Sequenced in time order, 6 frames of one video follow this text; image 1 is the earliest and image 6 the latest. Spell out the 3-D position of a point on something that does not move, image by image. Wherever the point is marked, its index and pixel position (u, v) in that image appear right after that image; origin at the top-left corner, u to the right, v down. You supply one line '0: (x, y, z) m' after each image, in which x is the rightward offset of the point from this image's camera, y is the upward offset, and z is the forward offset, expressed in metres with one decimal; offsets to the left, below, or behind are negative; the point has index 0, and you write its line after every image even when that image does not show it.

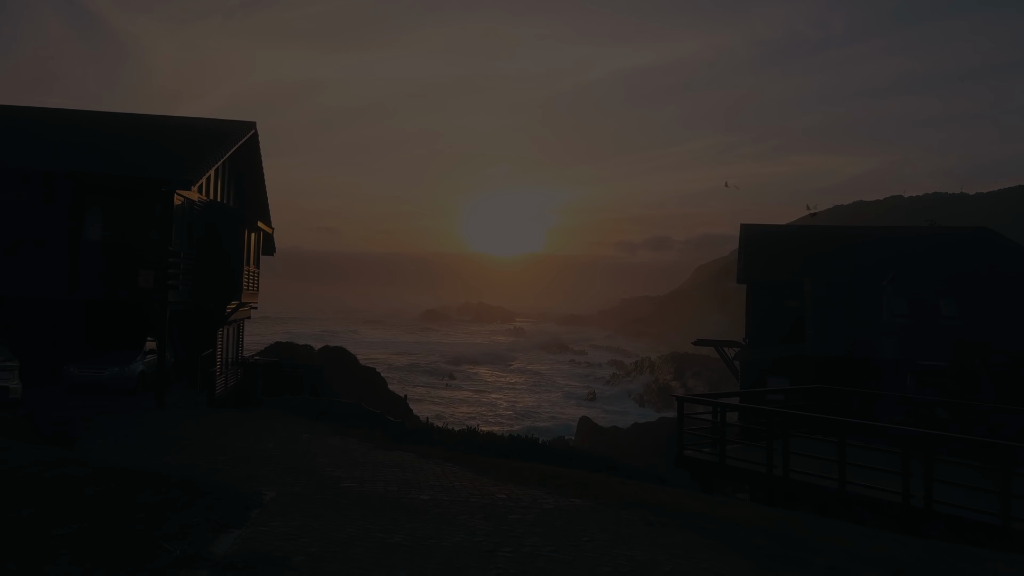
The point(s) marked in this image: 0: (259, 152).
0: (-6.4, +3.5, +15.4) m
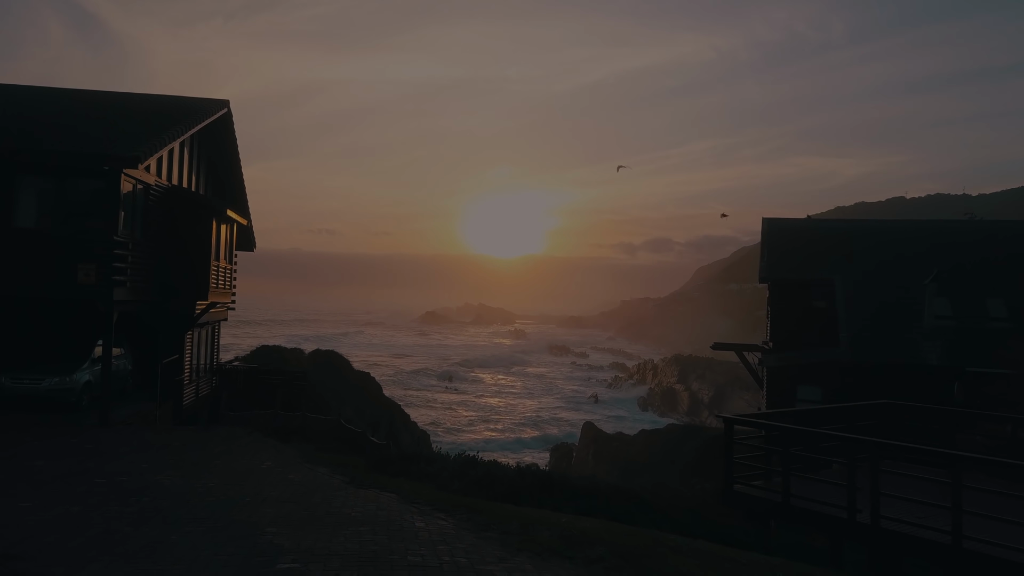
0: (-6.3, +3.5, +13.7) m
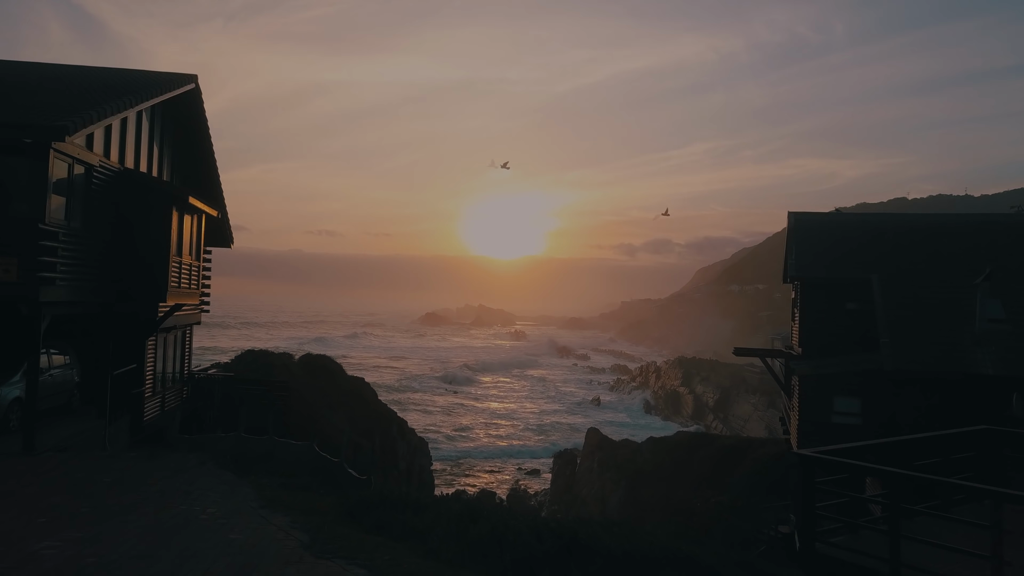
0: (-6.2, +3.5, +12.2) m
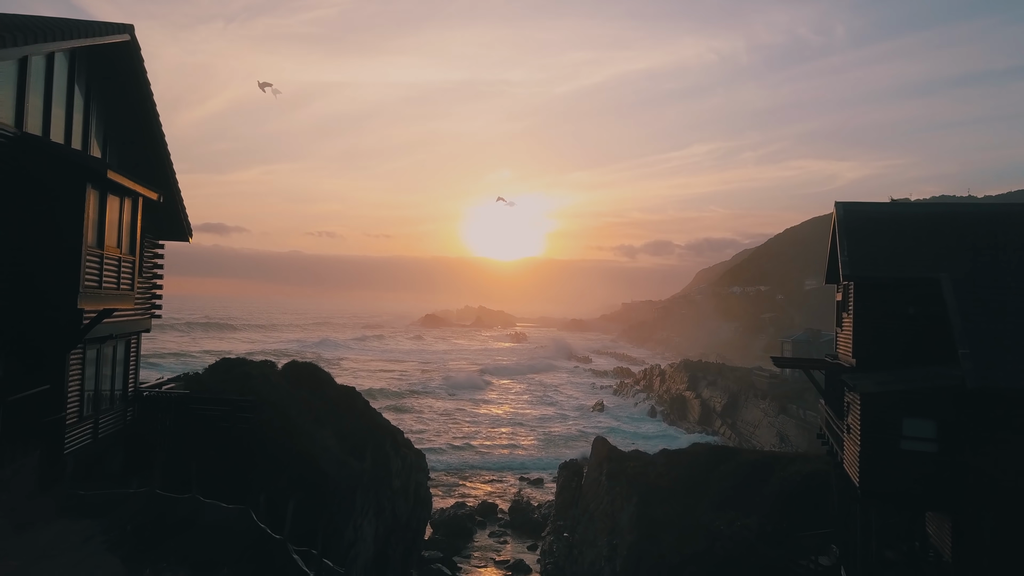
0: (-6.1, +3.5, +9.9) m
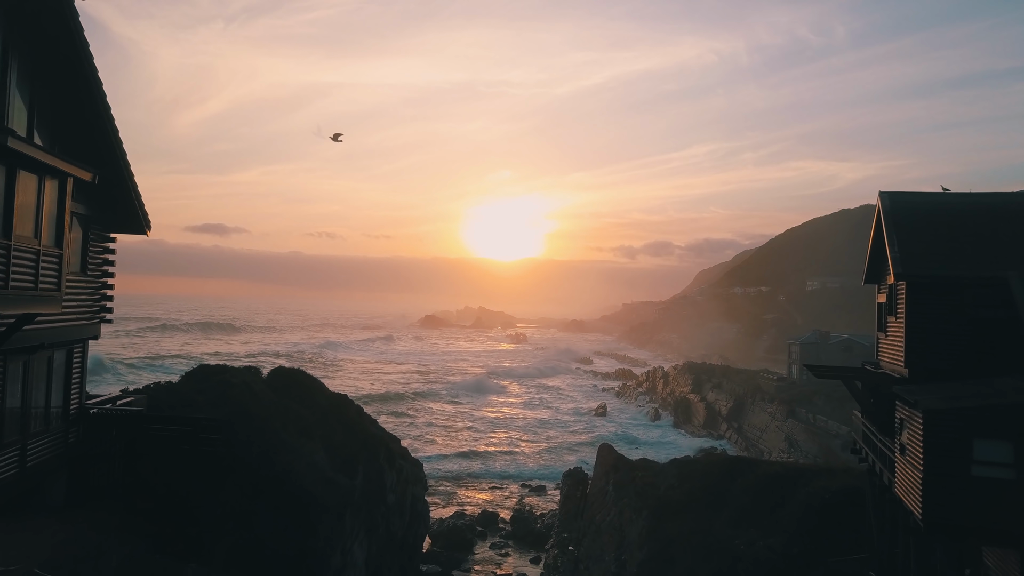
0: (-5.9, +3.5, +8.2) m
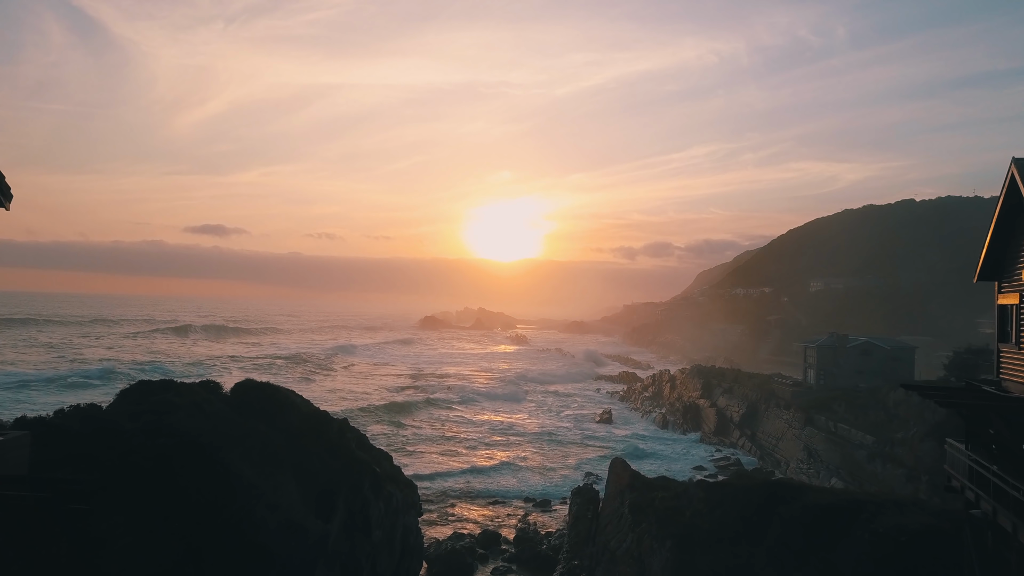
0: (-5.7, +3.6, +4.7) m
